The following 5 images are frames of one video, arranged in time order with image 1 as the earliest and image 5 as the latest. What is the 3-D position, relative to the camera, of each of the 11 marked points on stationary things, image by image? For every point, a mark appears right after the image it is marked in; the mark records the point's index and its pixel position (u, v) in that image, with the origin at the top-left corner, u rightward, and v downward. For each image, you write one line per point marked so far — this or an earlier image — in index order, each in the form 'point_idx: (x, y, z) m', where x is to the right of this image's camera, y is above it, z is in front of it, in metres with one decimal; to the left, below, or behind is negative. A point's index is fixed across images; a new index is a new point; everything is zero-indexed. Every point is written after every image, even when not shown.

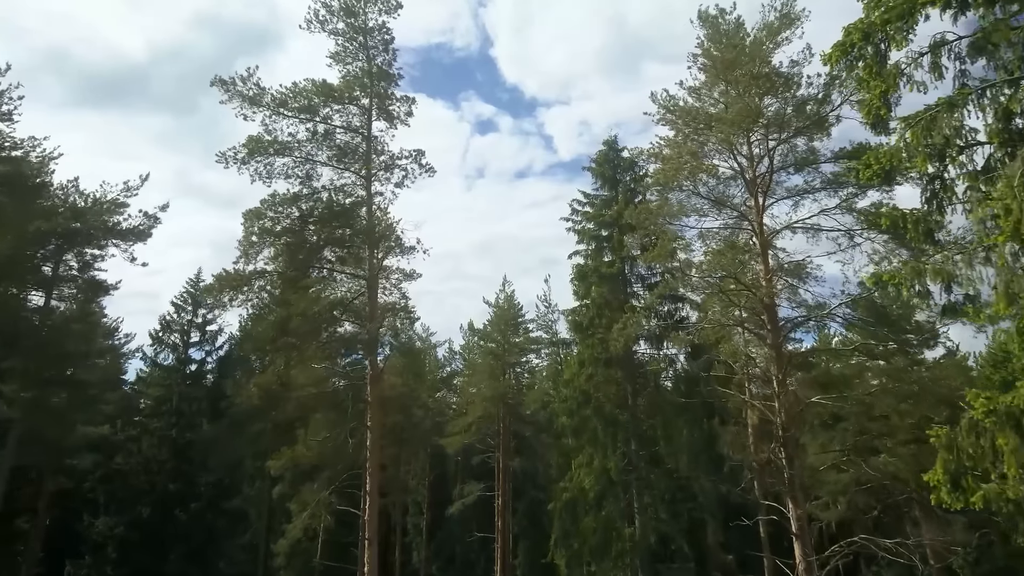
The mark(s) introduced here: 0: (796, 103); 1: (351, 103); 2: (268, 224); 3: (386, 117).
0: (+5.2, +3.5, +13.4) m
1: (-3.2, +3.8, +14.5) m
2: (-4.5, +1.1, +13.2) m
3: (-2.7, +3.6, +15.0) m
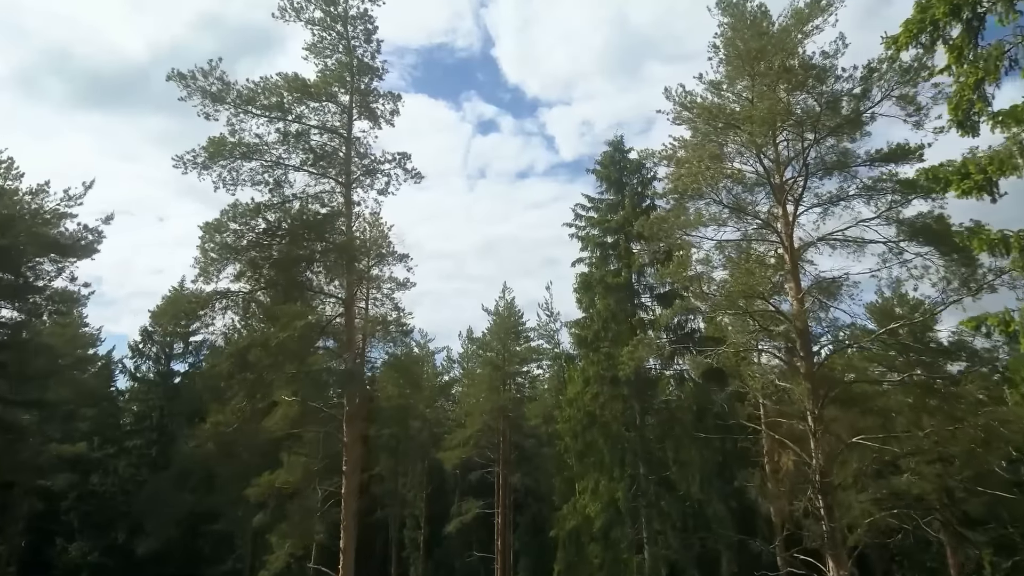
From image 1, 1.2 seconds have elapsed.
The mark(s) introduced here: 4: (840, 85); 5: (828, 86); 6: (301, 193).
0: (+5.2, +3.1, +11.9) m
1: (-3.3, +3.4, +12.9) m
2: (-4.6, +0.8, +11.7) m
3: (-2.7, +3.2, +13.5) m
4: (+5.5, +3.4, +12.1) m
5: (+5.2, +3.3, +11.8) m
6: (-3.6, +1.6, +12.3) m
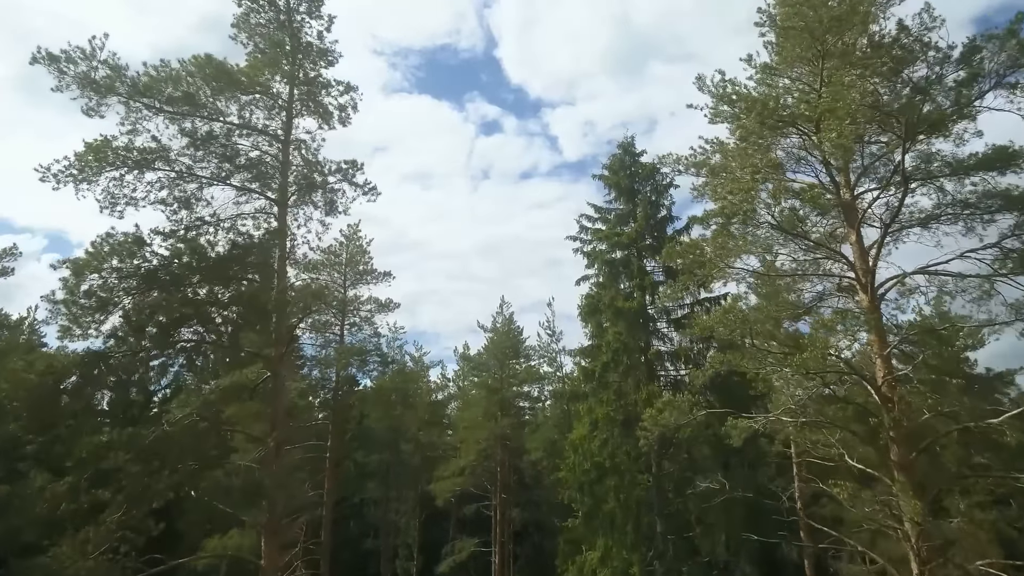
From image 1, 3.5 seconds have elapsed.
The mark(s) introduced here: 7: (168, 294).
0: (+5.0, +2.5, +8.8) m
1: (-3.5, +2.7, +9.9) m
2: (-4.8, +0.1, +8.7) m
3: (-2.9, +2.6, +10.4) m
4: (+5.4, +2.8, +9.0) m
5: (+5.0, +2.7, +8.7) m
6: (-3.8, +0.9, +9.3) m
7: (-4.1, -0.1, +8.8) m
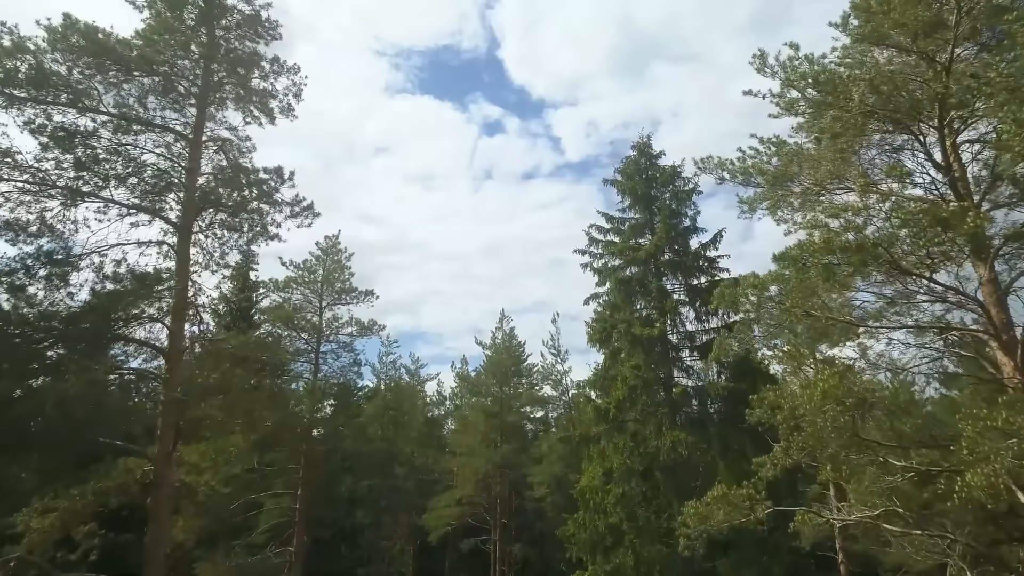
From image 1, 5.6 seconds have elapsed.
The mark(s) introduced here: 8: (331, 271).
0: (+5.0, +1.9, +6.0) m
1: (-3.5, +2.2, +7.2) m
2: (-4.8, -0.4, +5.9) m
3: (-2.9, +2.0, +7.7) m
4: (+5.3, +2.2, +6.3) m
5: (+4.9, +2.1, +6.0) m
6: (-3.9, +0.4, +6.6) m
7: (-4.2, -0.6, +6.1) m
8: (-4.8, +0.4, +19.1) m
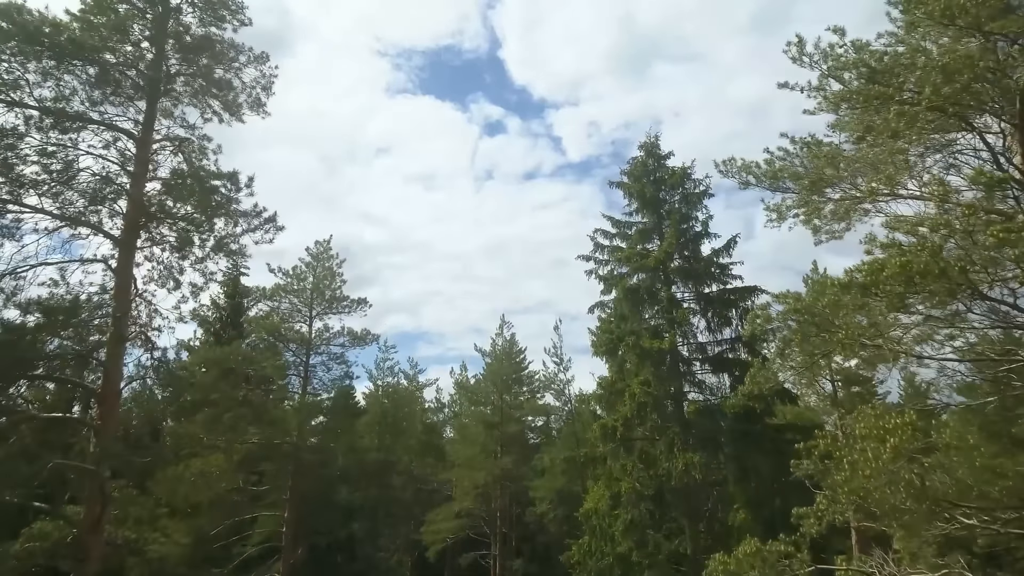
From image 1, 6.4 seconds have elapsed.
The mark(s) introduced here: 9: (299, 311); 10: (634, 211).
0: (+5.0, +1.7, +5.0) m
1: (-3.5, +2.0, +6.2) m
2: (-4.8, -0.6, +4.9) m
3: (-2.9, +1.8, +6.7) m
4: (+5.3, +2.0, +5.2) m
5: (+4.9, +1.9, +5.0) m
6: (-3.9, +0.2, +5.6) m
7: (-4.2, -0.8, +5.1) m
8: (-4.8, +0.2, +18.1) m
9: (-5.2, -0.6, +17.5) m
10: (+3.1, +1.9, +18.2) m
